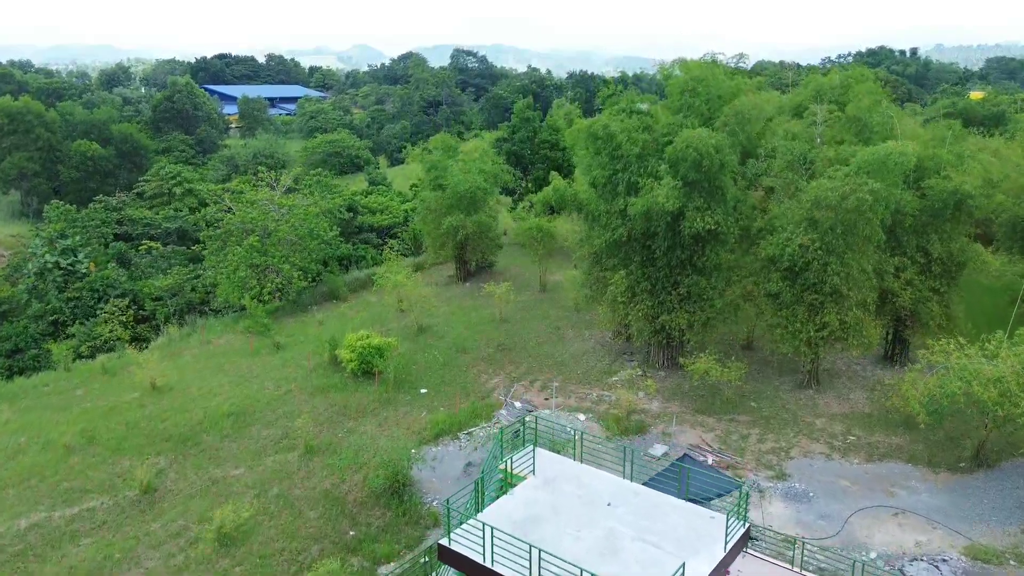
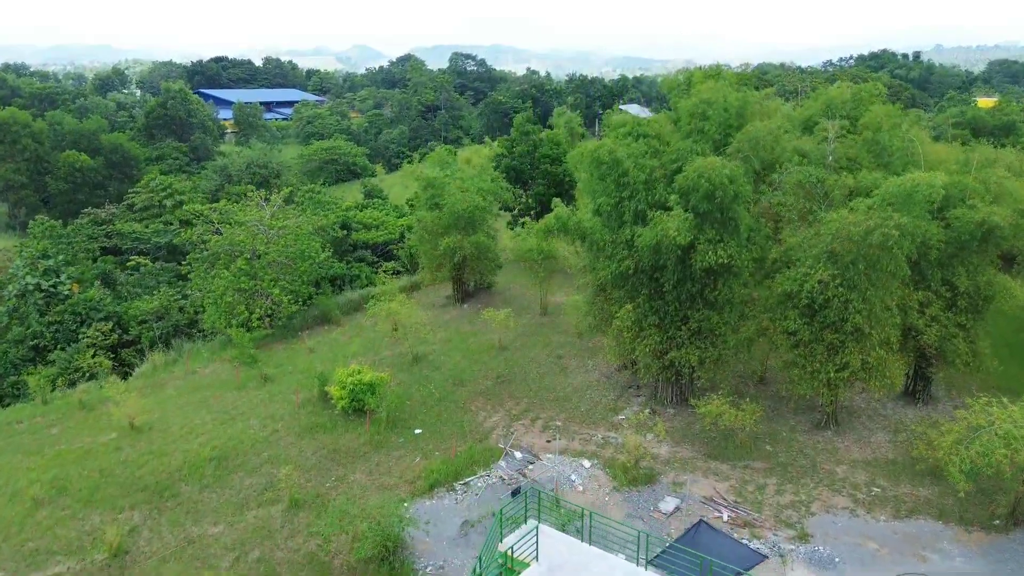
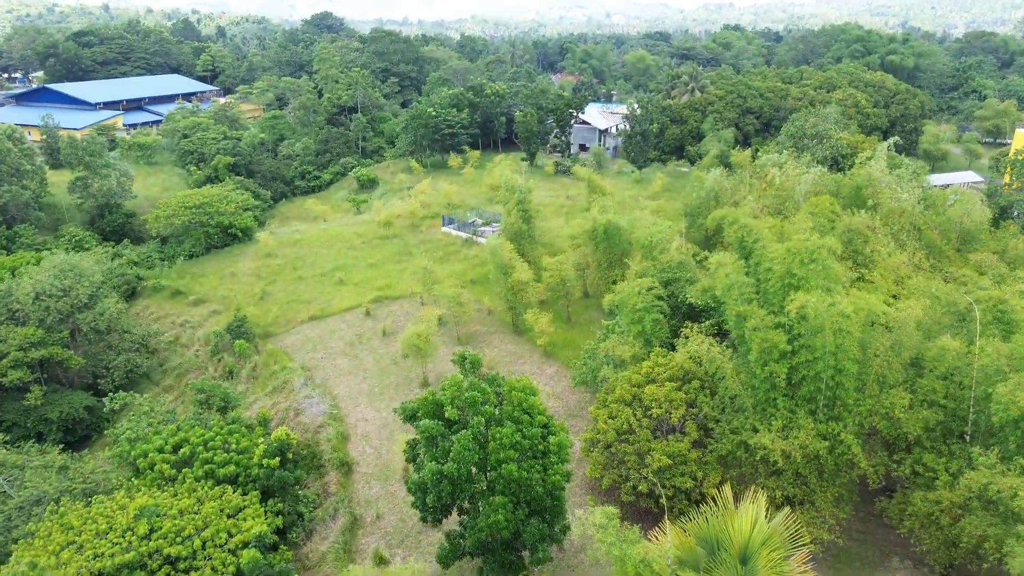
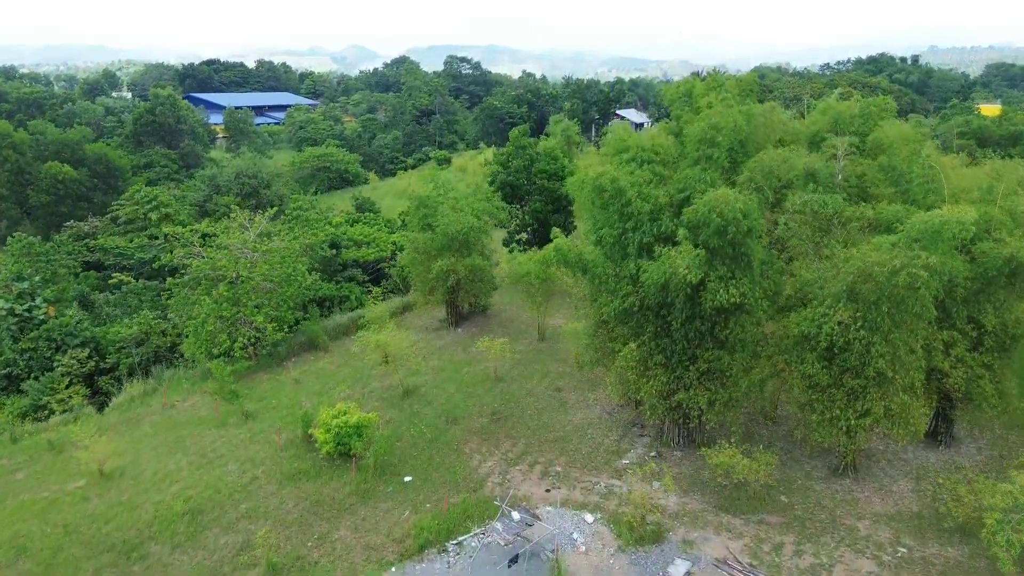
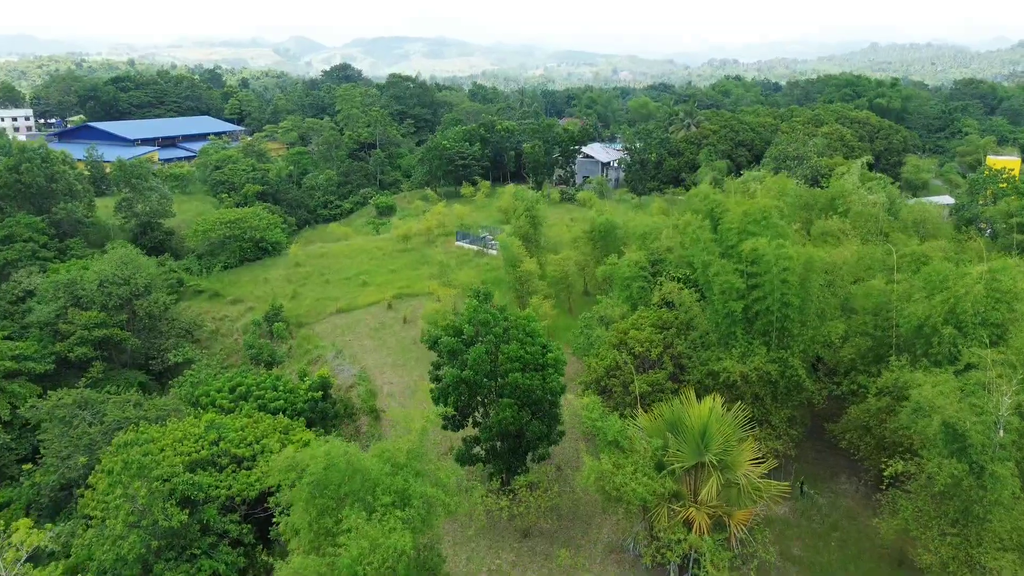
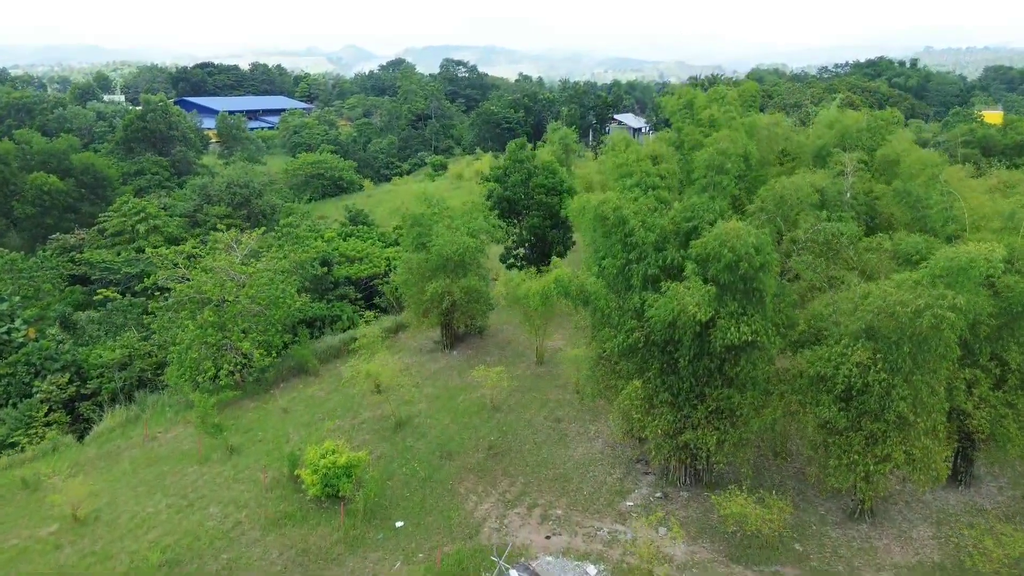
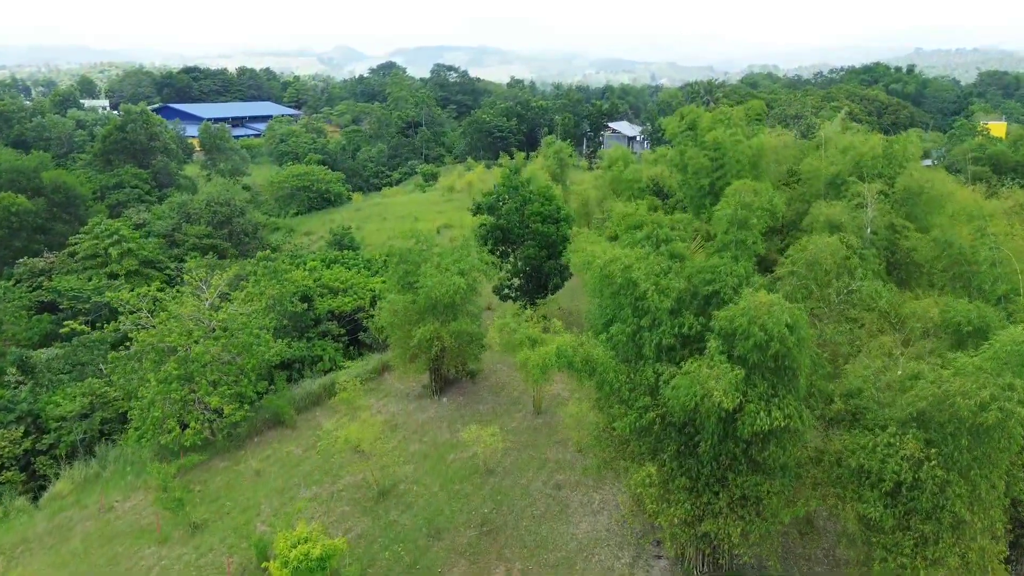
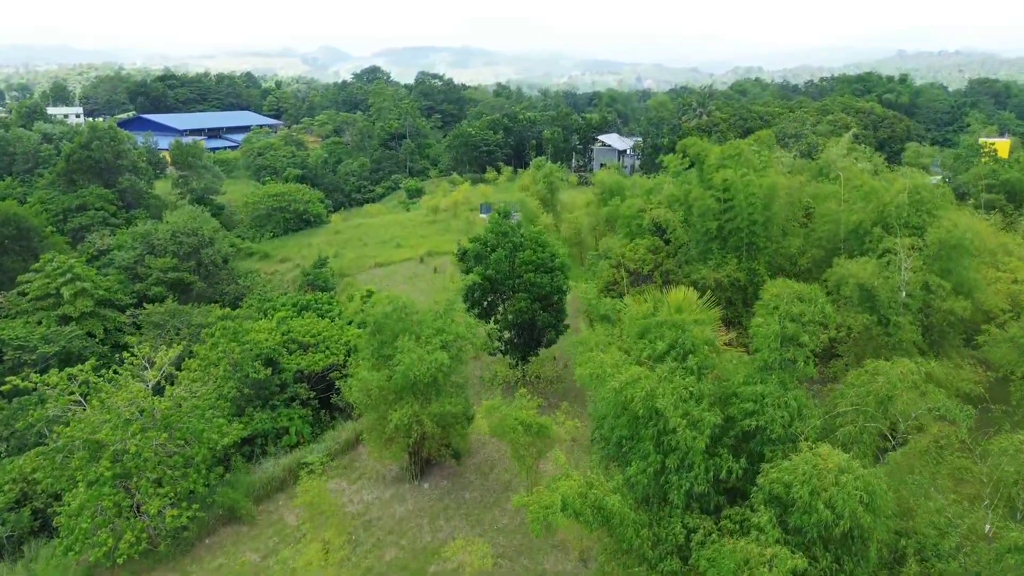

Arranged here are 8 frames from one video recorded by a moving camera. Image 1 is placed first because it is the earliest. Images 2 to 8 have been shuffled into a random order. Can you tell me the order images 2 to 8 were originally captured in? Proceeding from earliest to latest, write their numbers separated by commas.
2, 4, 6, 7, 8, 5, 3
